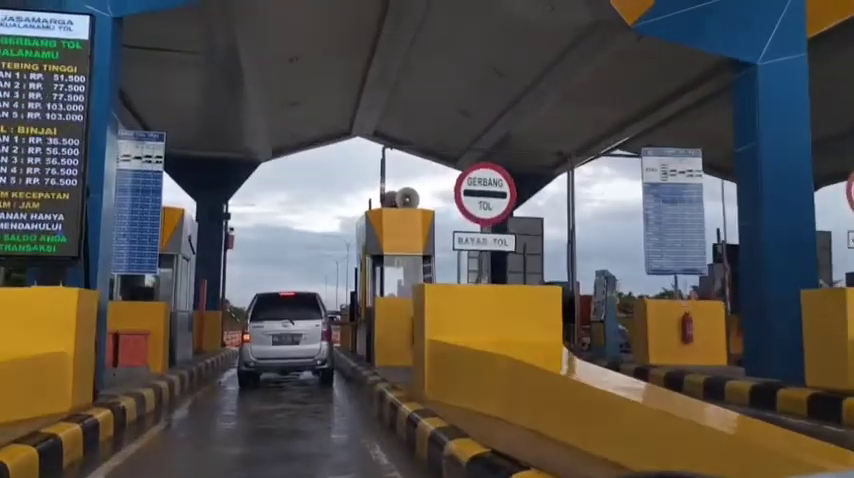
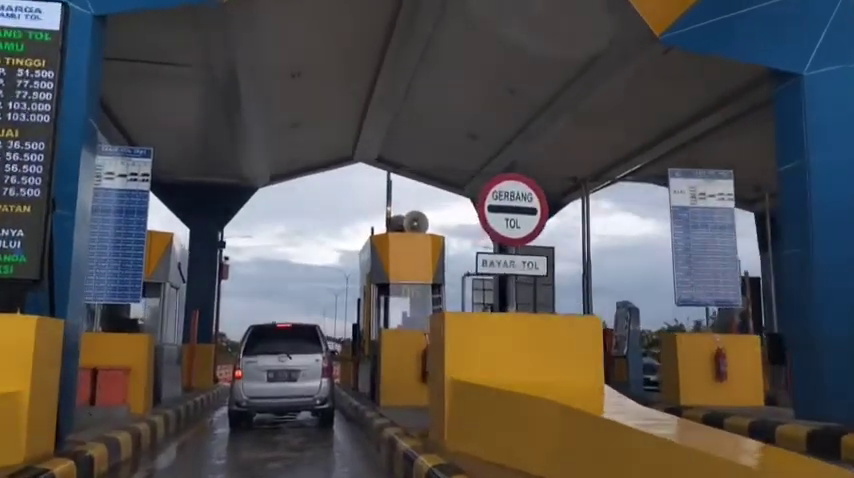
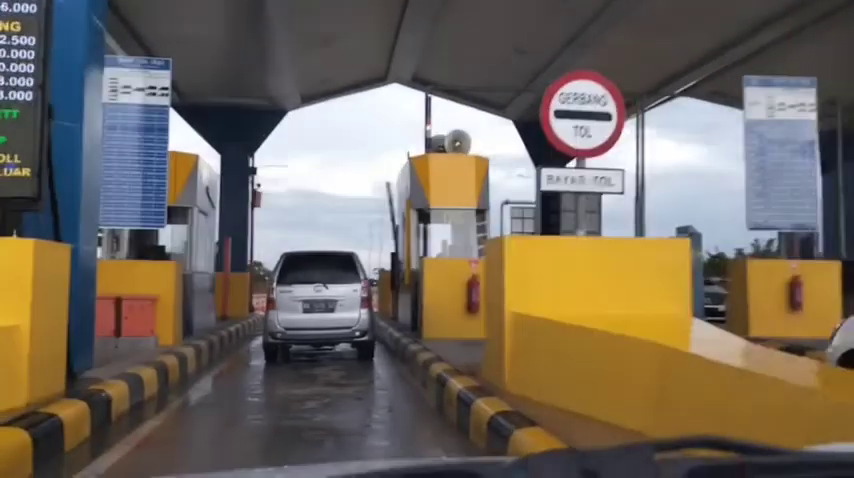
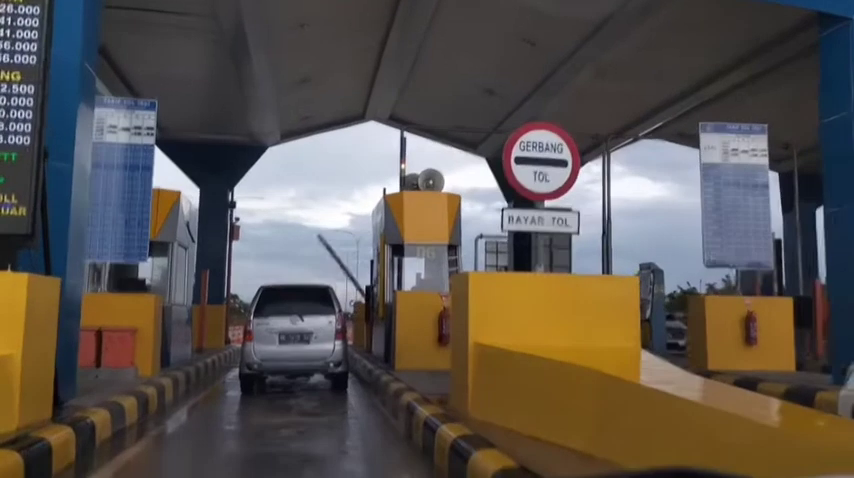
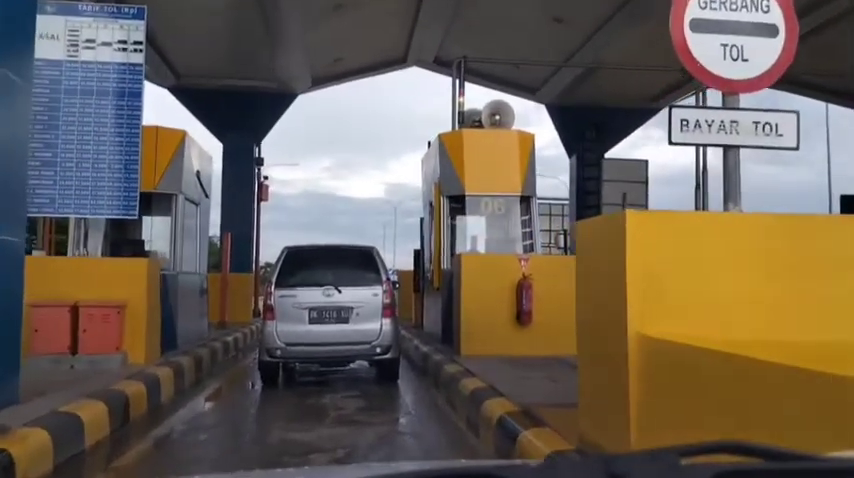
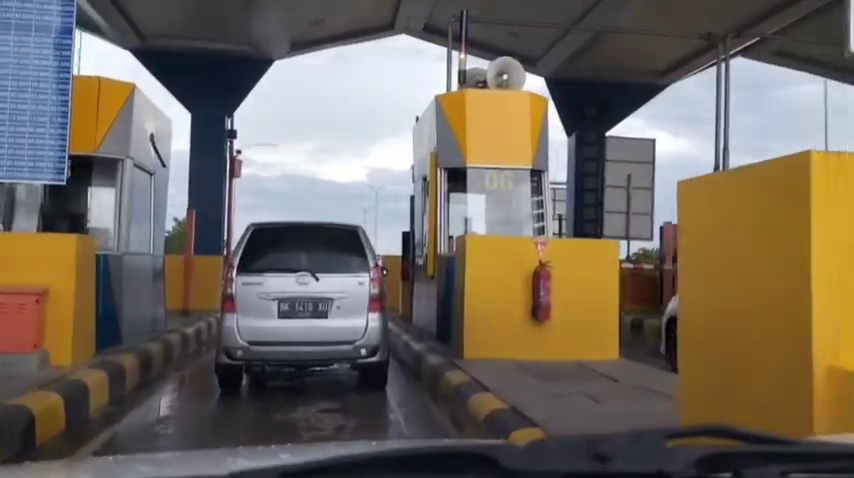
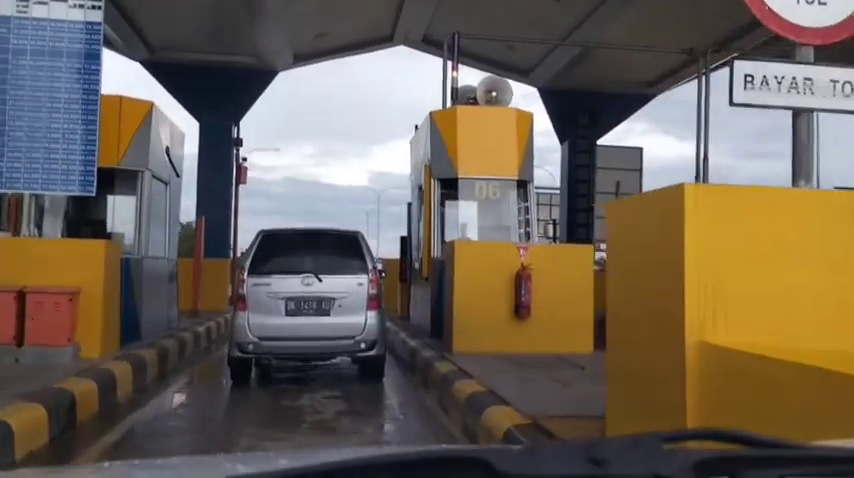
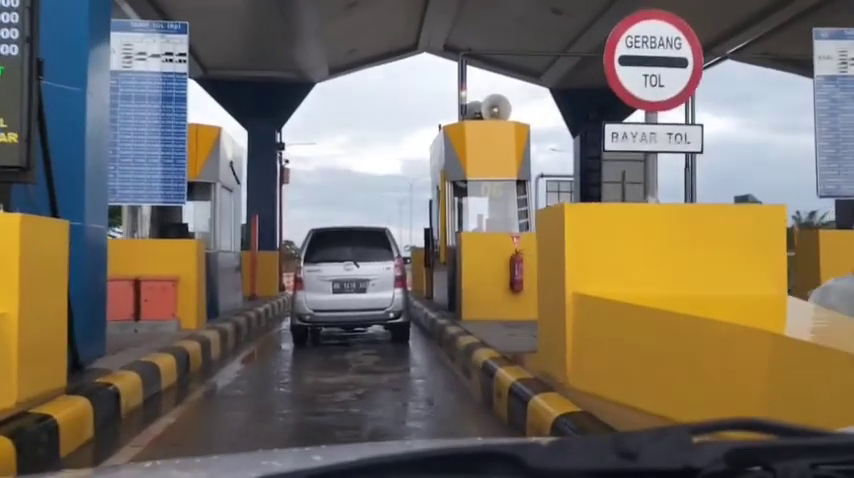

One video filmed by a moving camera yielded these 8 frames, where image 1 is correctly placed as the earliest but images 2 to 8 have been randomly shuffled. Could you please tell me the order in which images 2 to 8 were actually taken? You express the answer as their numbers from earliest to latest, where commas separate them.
2, 4, 3, 8, 5, 7, 6
